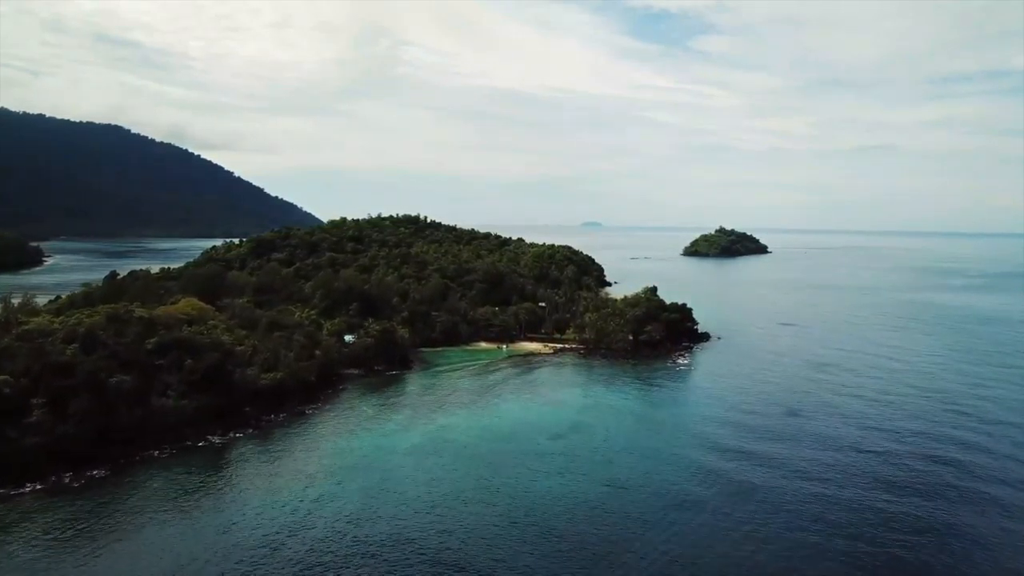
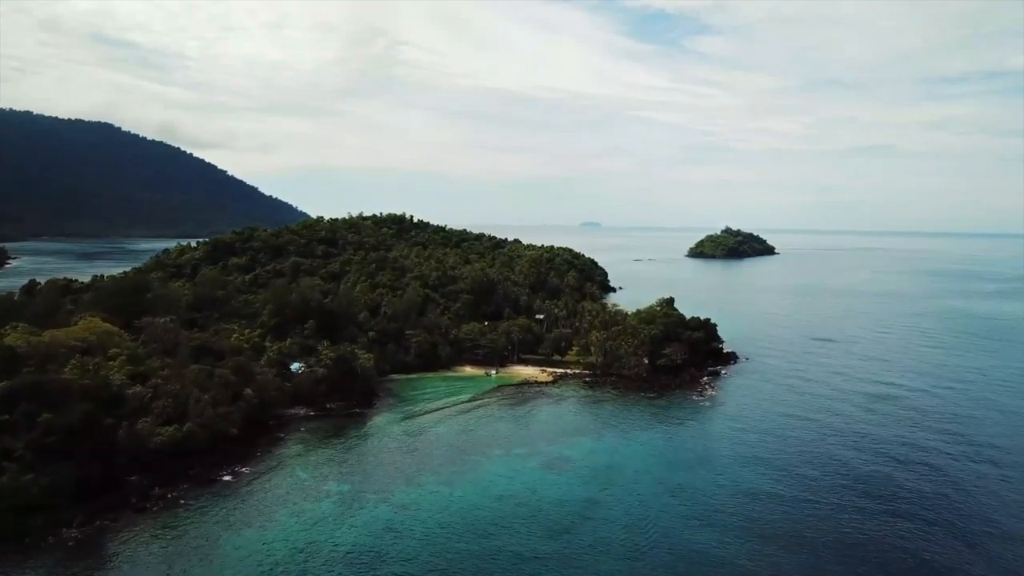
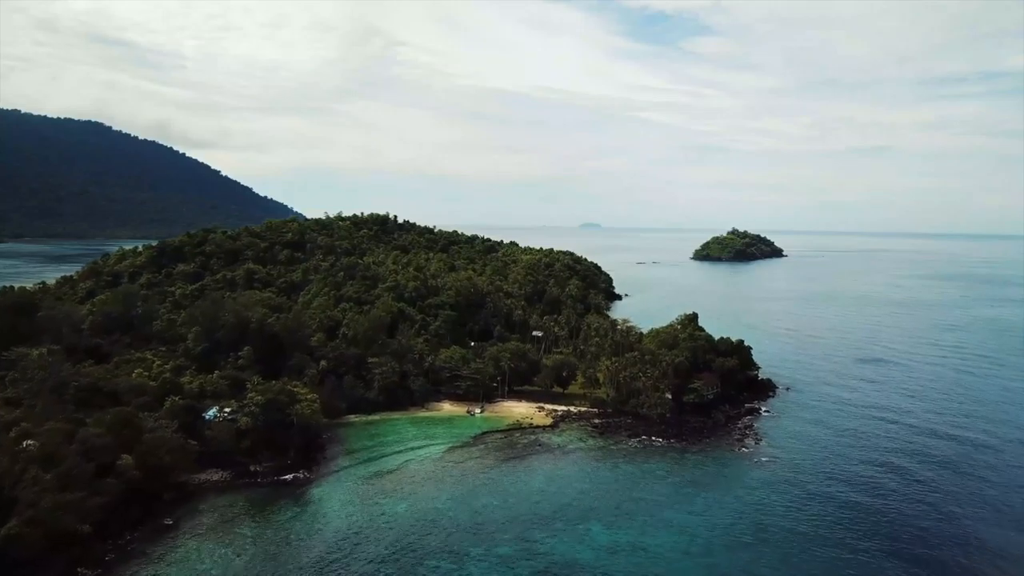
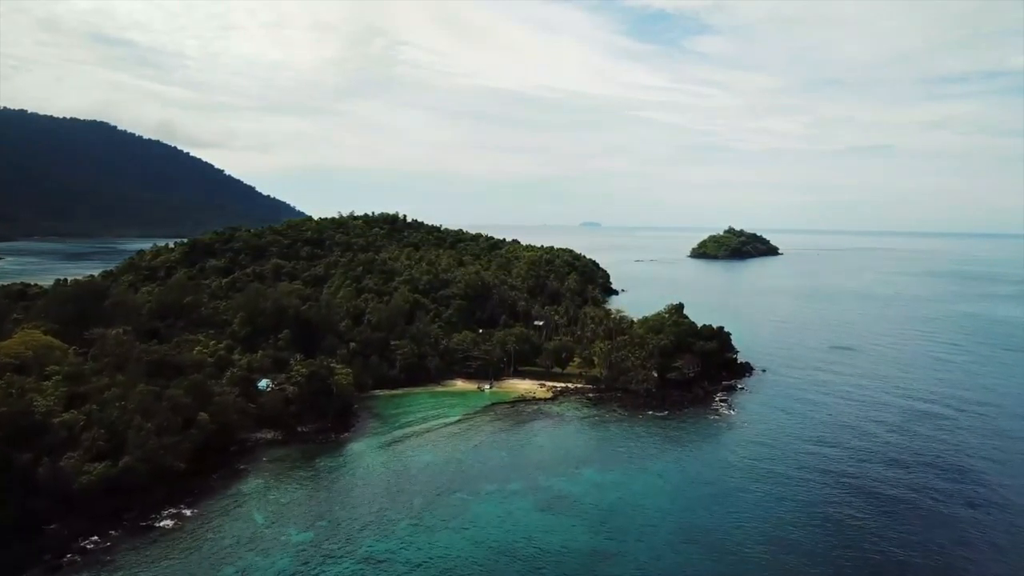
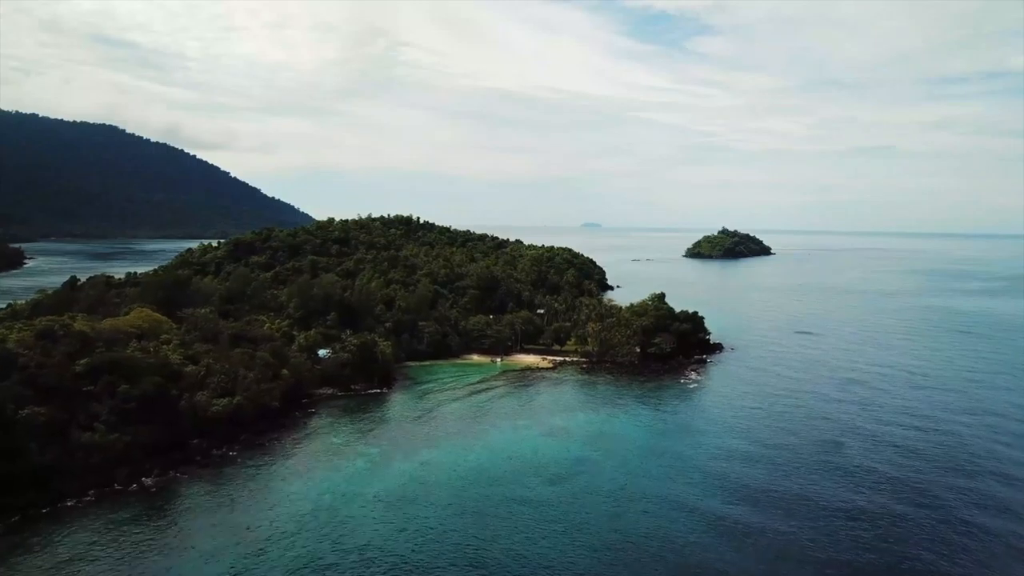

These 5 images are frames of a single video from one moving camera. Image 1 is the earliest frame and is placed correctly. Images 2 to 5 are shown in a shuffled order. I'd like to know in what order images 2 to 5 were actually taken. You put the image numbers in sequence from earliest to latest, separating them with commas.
5, 2, 4, 3
